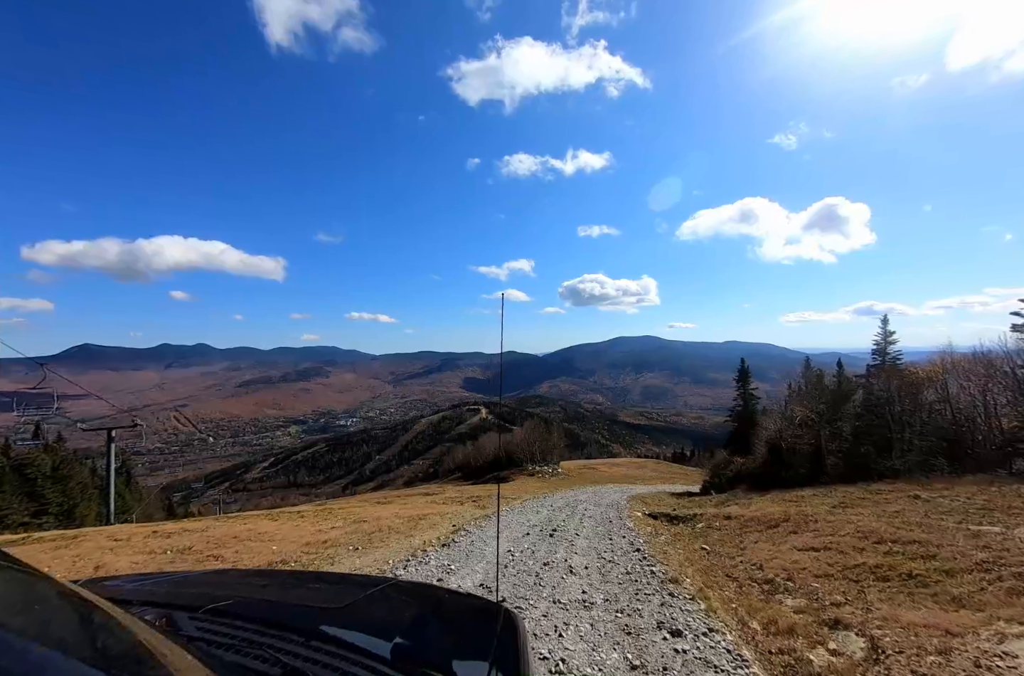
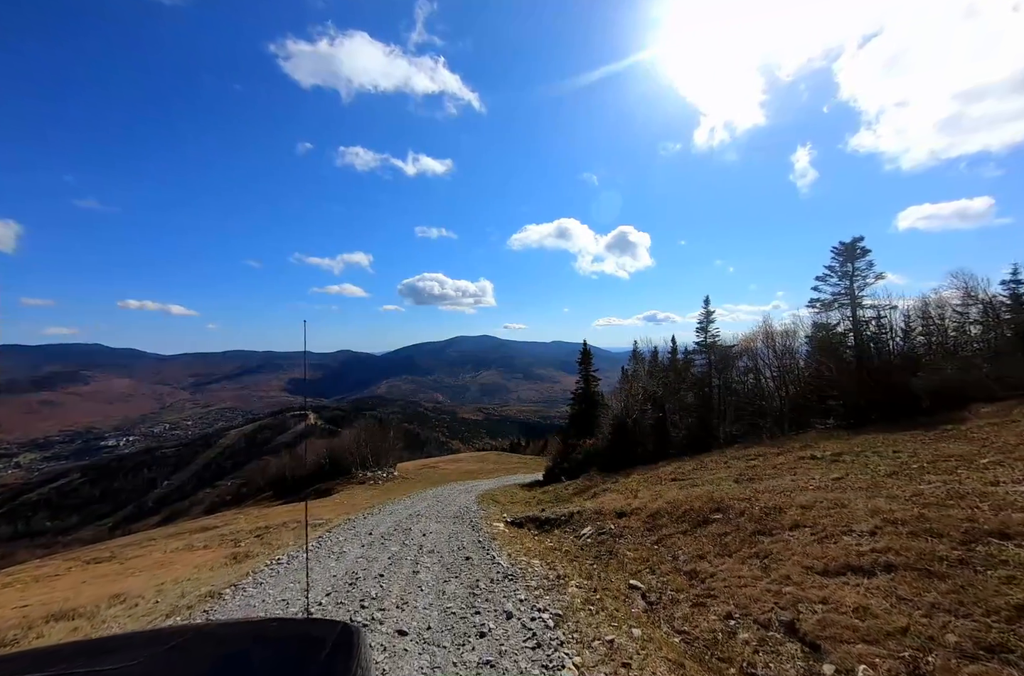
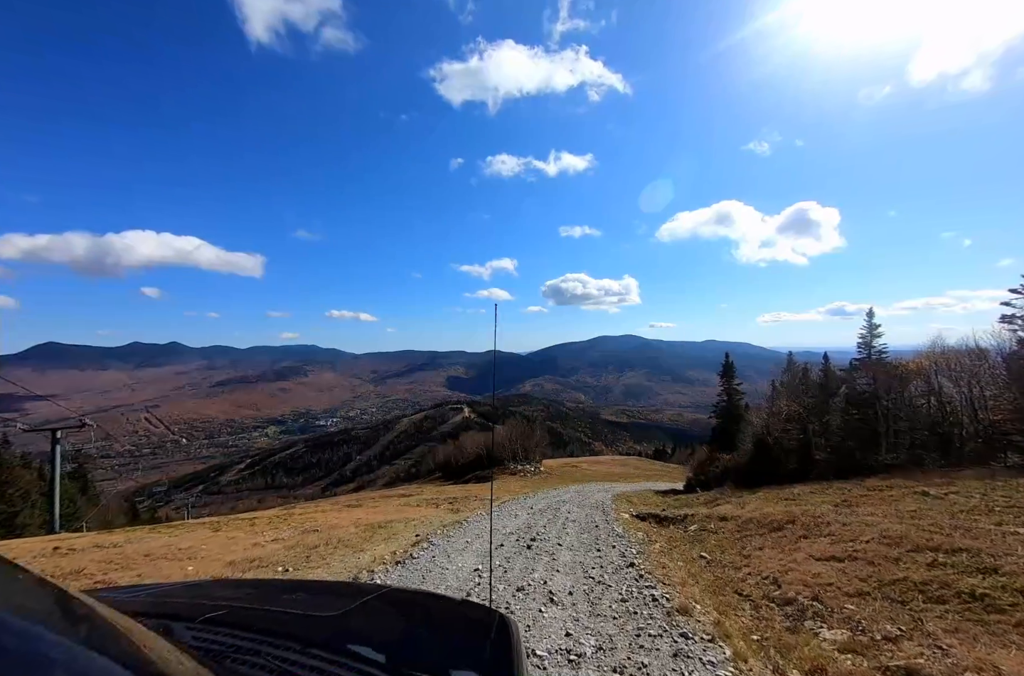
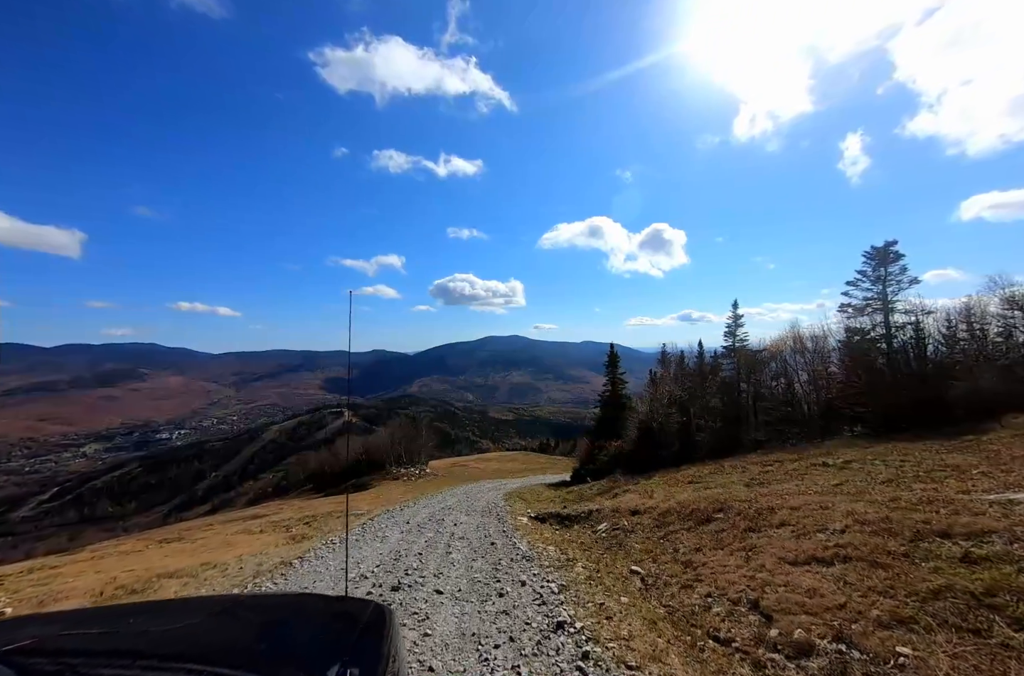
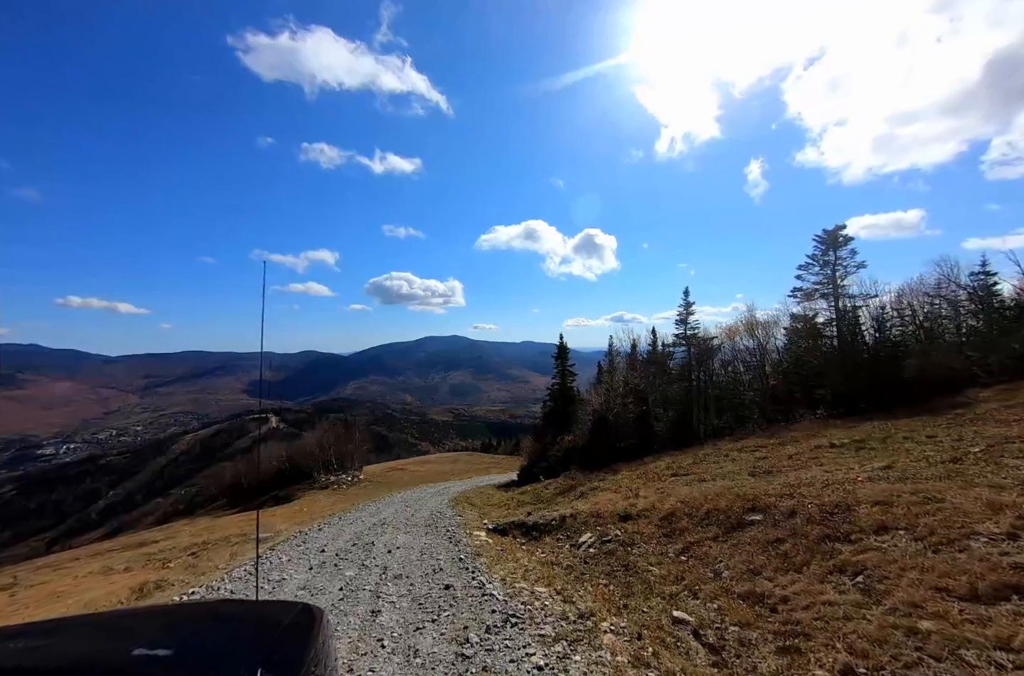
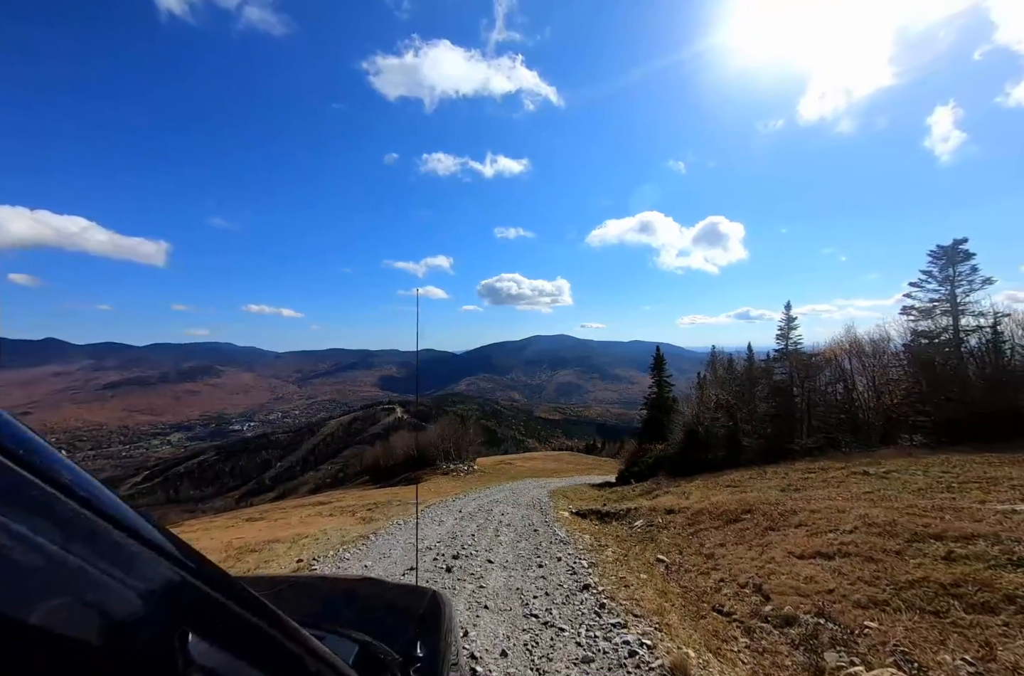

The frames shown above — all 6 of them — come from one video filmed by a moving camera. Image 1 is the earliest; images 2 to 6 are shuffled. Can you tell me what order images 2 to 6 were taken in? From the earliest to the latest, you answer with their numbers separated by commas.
3, 6, 4, 2, 5
